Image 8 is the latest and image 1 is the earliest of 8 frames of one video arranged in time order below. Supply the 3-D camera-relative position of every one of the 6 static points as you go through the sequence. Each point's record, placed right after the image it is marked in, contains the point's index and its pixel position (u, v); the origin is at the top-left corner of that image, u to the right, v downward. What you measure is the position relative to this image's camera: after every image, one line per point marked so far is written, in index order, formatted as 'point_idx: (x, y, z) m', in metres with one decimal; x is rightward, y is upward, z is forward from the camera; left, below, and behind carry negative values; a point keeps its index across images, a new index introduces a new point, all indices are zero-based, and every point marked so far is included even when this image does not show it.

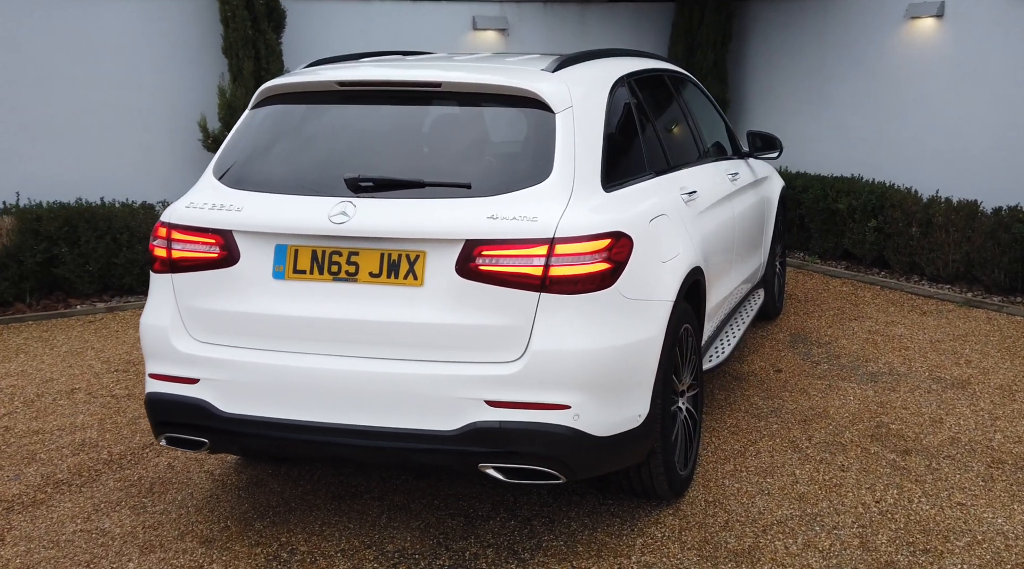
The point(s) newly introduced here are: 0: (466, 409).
0: (-0.1, -0.4, +3.0) m
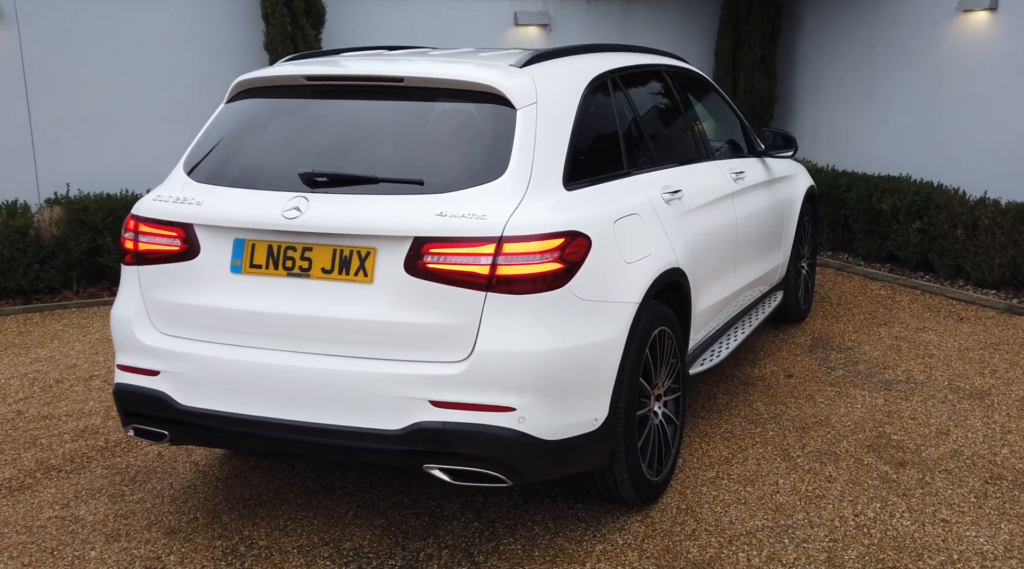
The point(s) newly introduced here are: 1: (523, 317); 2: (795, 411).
0: (-0.3, -0.4, +2.9) m
1: (0.0, -0.1, +2.9) m
2: (+1.4, -0.6, +4.8) m
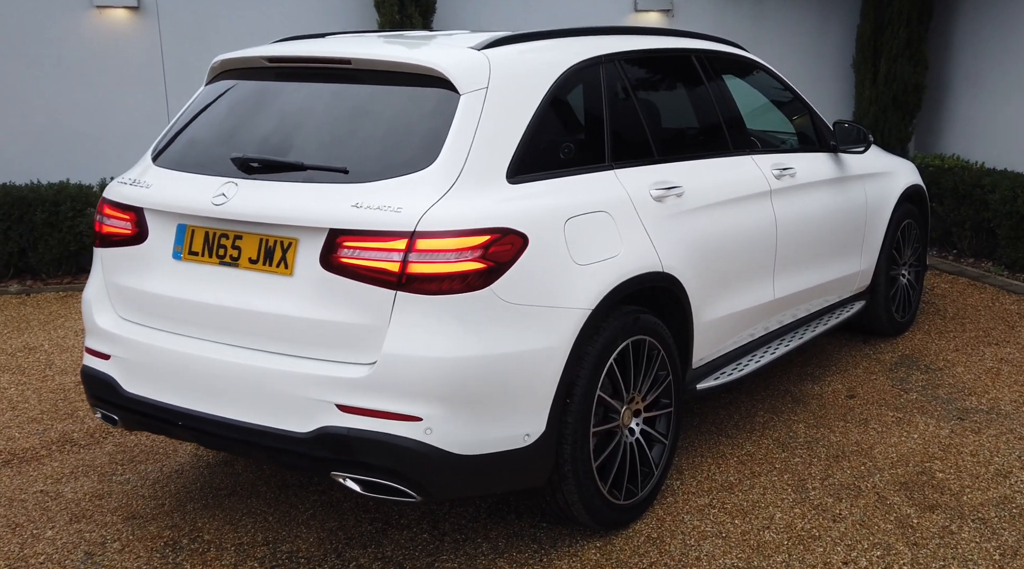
0: (-0.6, -0.4, +2.8) m
1: (-0.2, -0.1, +2.7) m
2: (+1.5, -0.7, +4.3) m
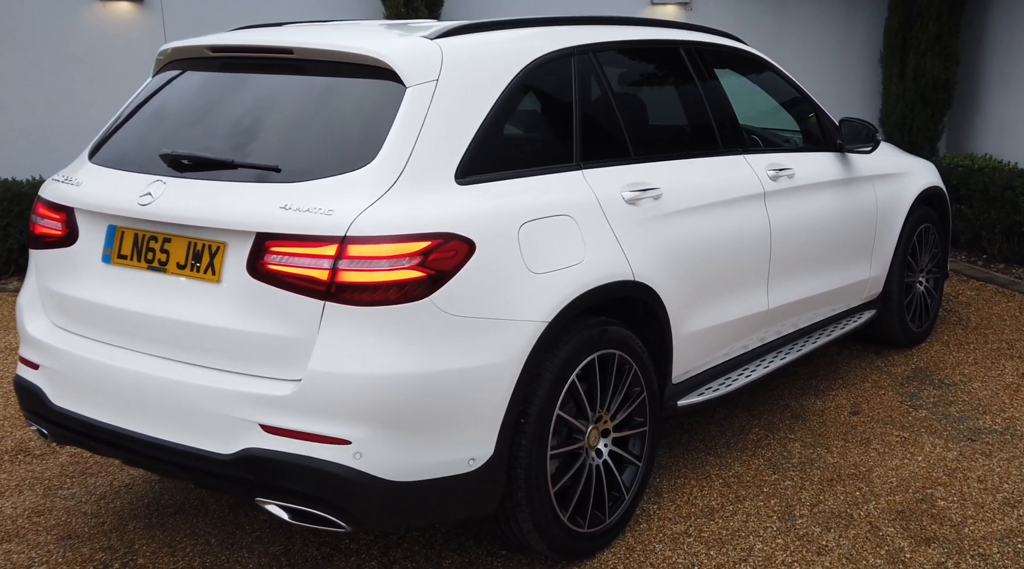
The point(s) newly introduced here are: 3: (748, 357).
0: (-0.7, -0.4, +2.5) m
1: (-0.4, -0.1, +2.5) m
2: (+1.4, -0.7, +4.0) m
3: (+1.0, -0.3, +4.2) m
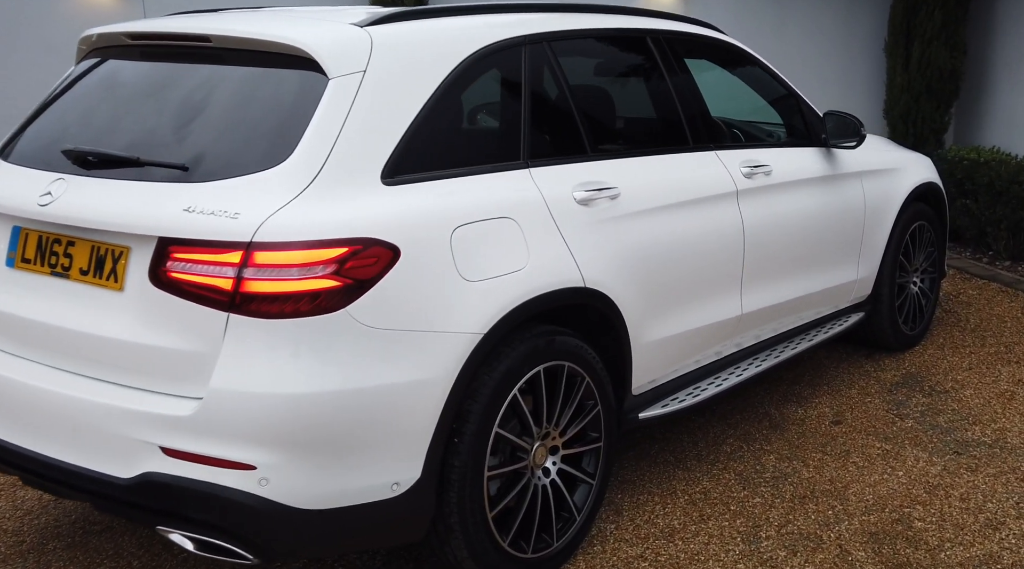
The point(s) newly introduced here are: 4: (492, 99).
0: (-0.9, -0.4, +2.3) m
1: (-0.6, -0.2, +2.3) m
2: (+1.2, -0.8, +3.8) m
3: (+0.9, -0.3, +4.0) m
4: (-0.1, +0.6, +2.9) m
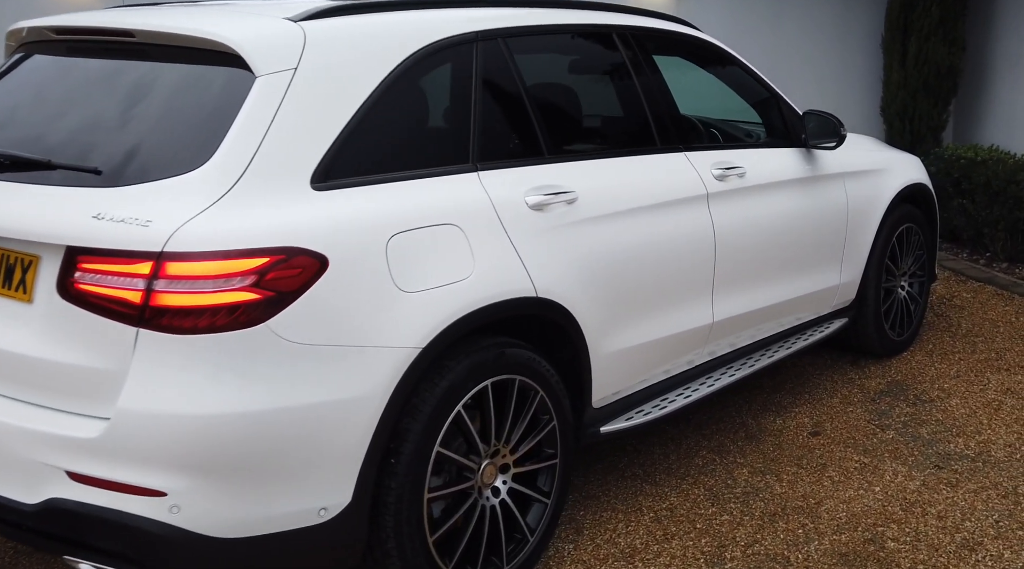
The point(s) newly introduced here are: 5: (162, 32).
0: (-1.1, -0.4, +2.2) m
1: (-0.7, -0.2, +2.1) m
2: (+1.0, -0.8, +3.6) m
3: (+0.7, -0.4, +3.8) m
4: (-0.2, +0.5, +2.8) m
5: (-0.9, +0.7, +2.5) m
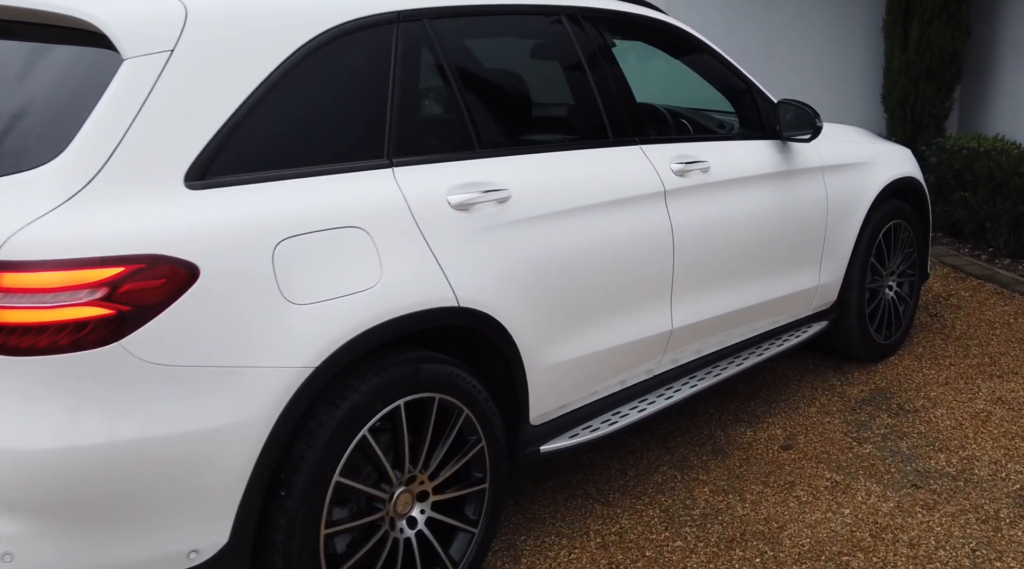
0: (-1.3, -0.5, +1.9) m
1: (-1.0, -0.2, +1.9) m
2: (+0.8, -0.8, +3.4) m
3: (+0.5, -0.4, +3.5) m
4: (-0.4, +0.5, +2.5) m
5: (-1.1, +0.6, +2.2) m
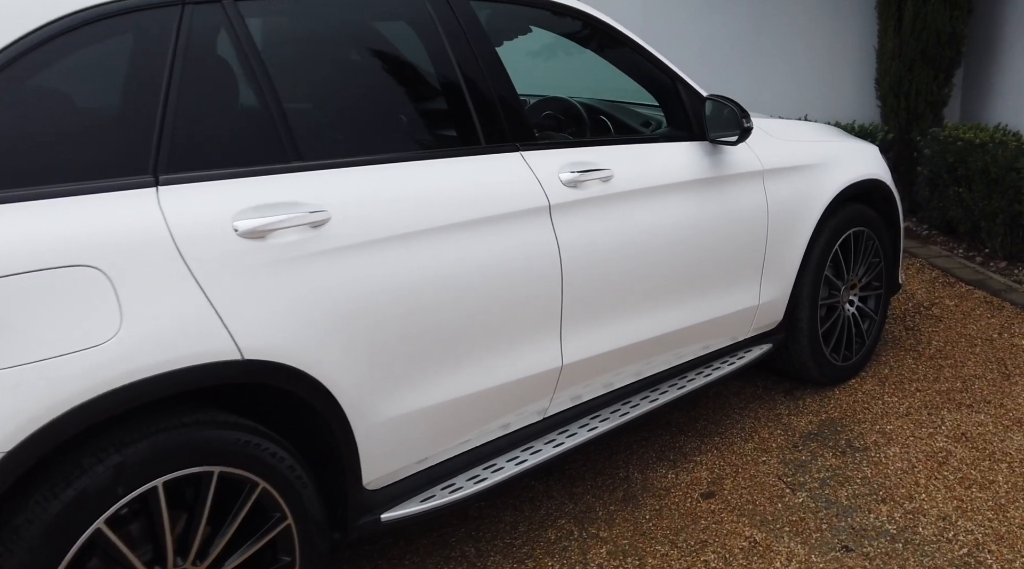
0: (-1.8, -0.6, +1.5) m
1: (-1.4, -0.3, +1.4) m
2: (+0.4, -0.9, +2.9) m
3: (+0.1, -0.5, +3.0) m
4: (-0.9, +0.4, +2.0) m
5: (-1.6, +0.5, +1.7) m
